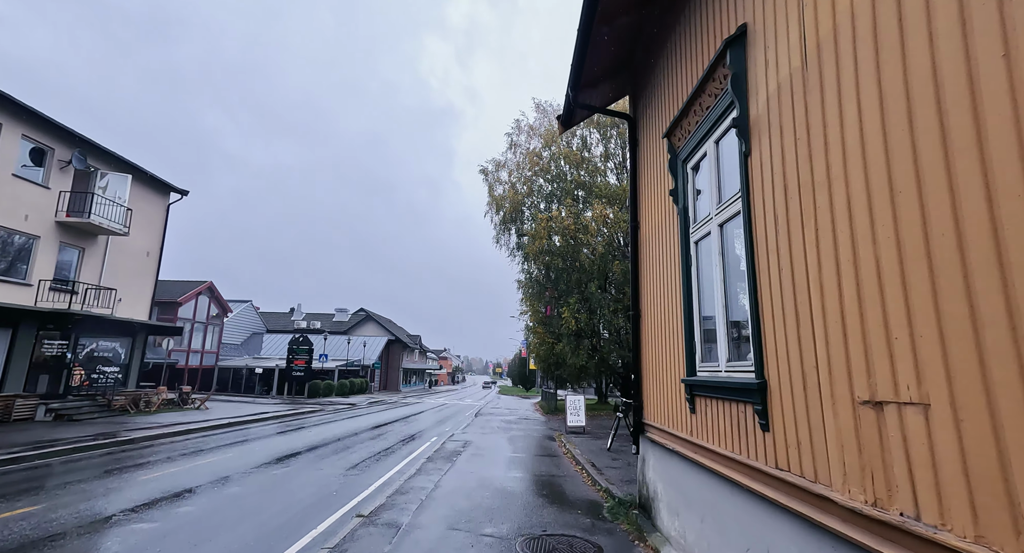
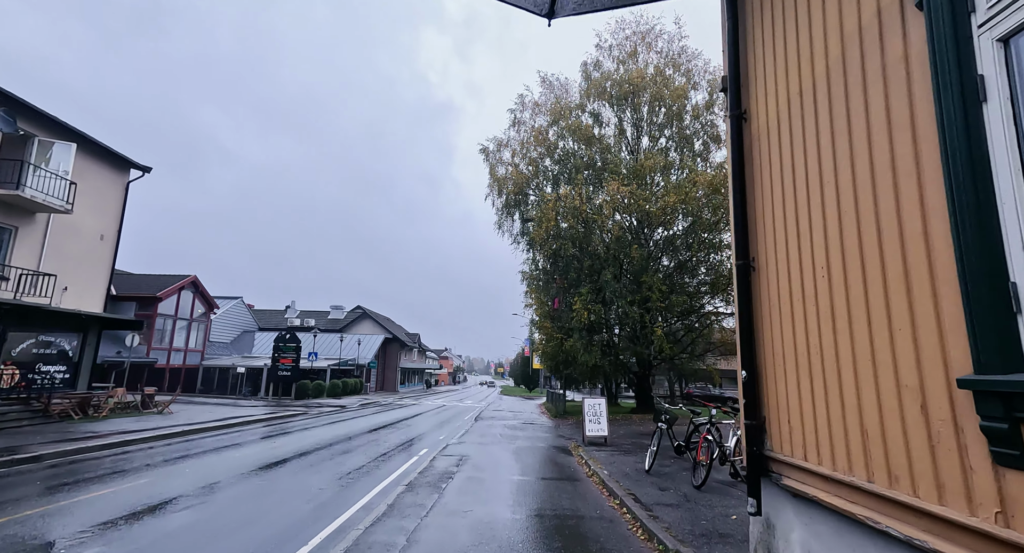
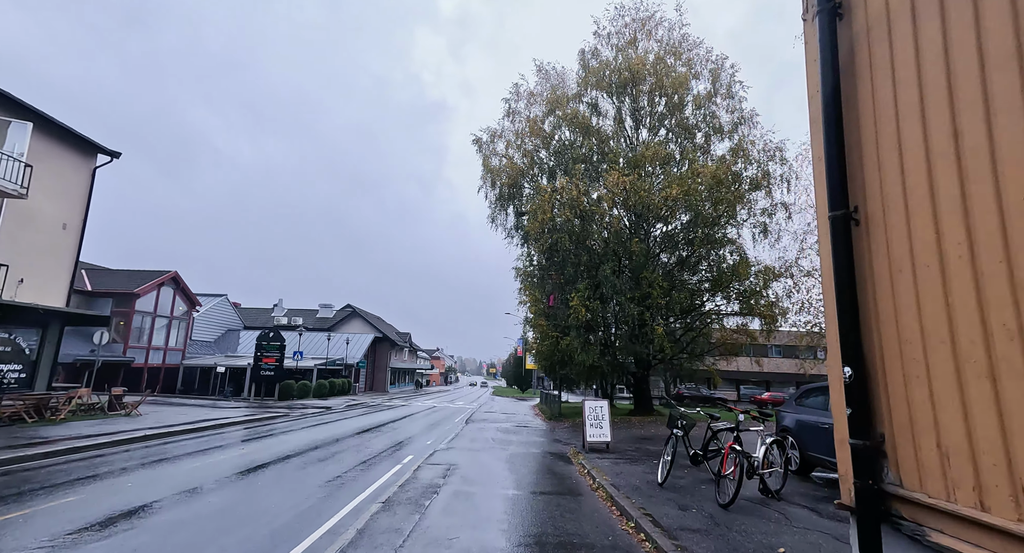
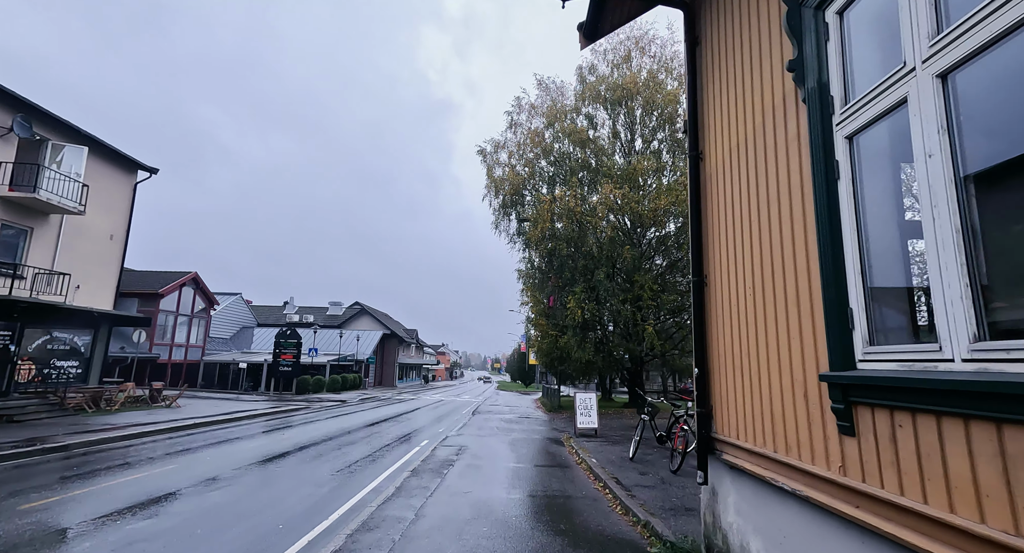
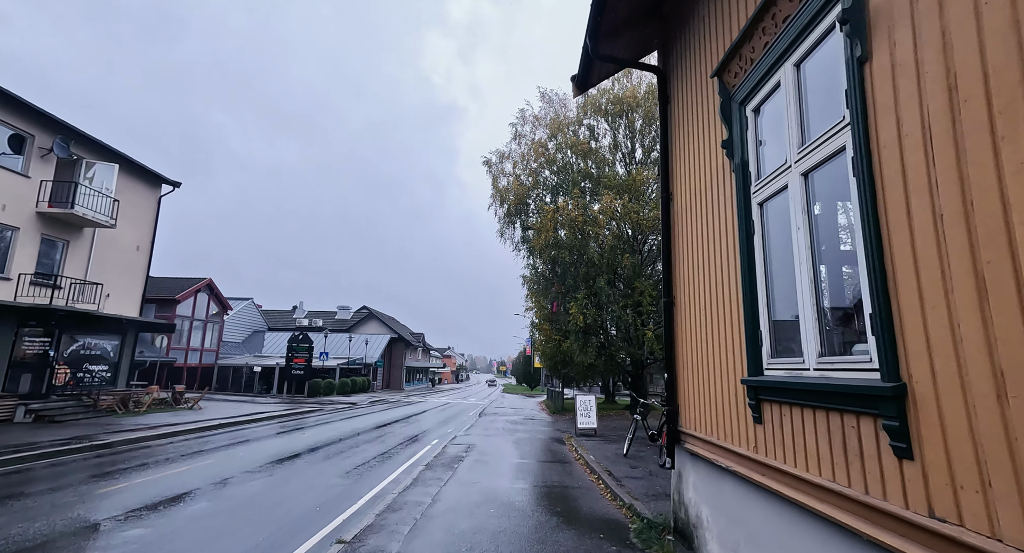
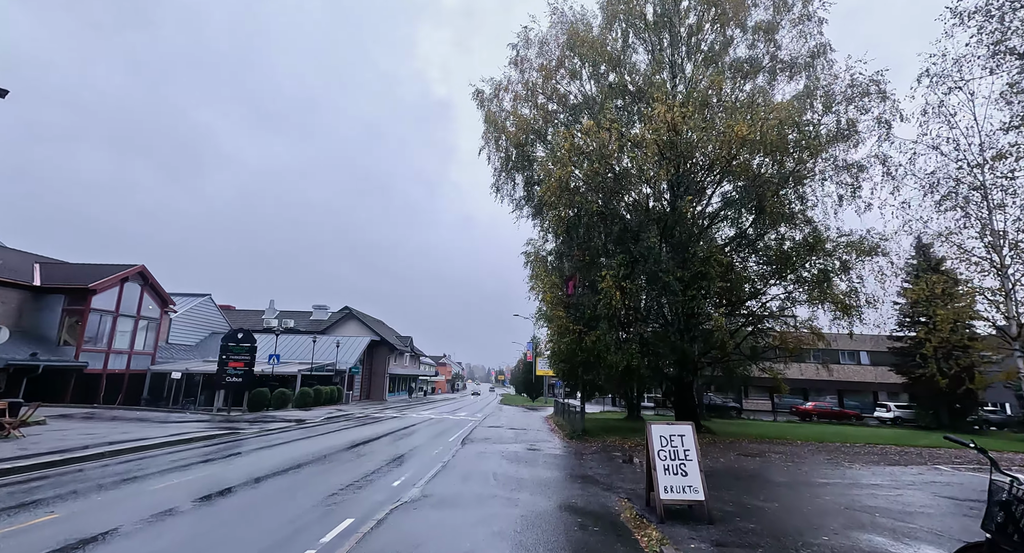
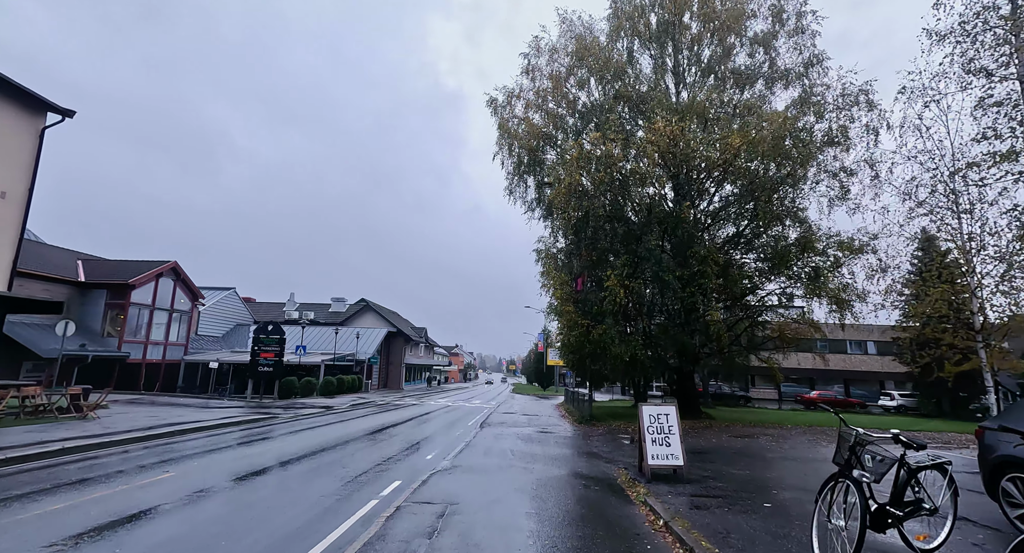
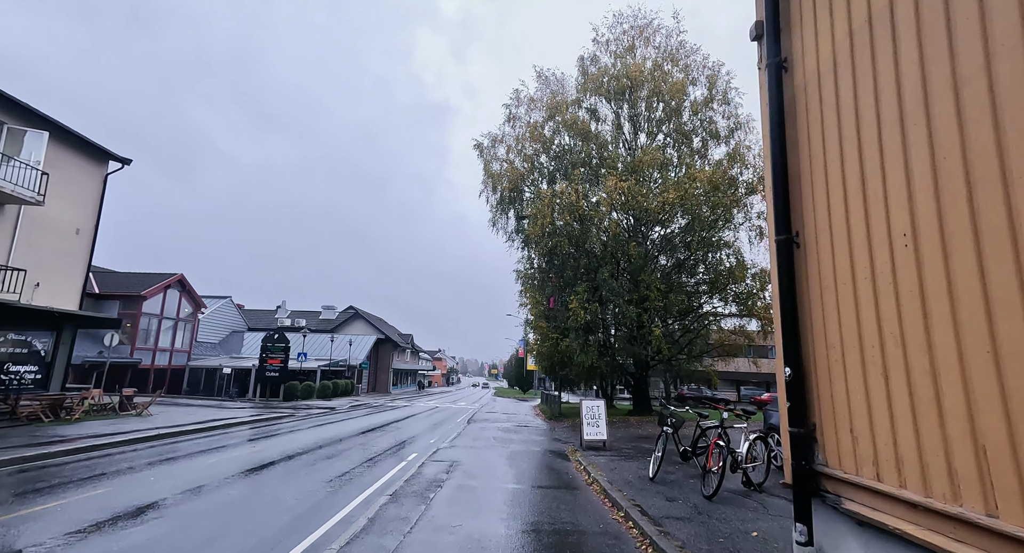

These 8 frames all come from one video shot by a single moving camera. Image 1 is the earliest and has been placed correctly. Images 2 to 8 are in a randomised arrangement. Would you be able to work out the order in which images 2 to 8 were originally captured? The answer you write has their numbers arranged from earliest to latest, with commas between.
5, 4, 2, 8, 3, 7, 6
